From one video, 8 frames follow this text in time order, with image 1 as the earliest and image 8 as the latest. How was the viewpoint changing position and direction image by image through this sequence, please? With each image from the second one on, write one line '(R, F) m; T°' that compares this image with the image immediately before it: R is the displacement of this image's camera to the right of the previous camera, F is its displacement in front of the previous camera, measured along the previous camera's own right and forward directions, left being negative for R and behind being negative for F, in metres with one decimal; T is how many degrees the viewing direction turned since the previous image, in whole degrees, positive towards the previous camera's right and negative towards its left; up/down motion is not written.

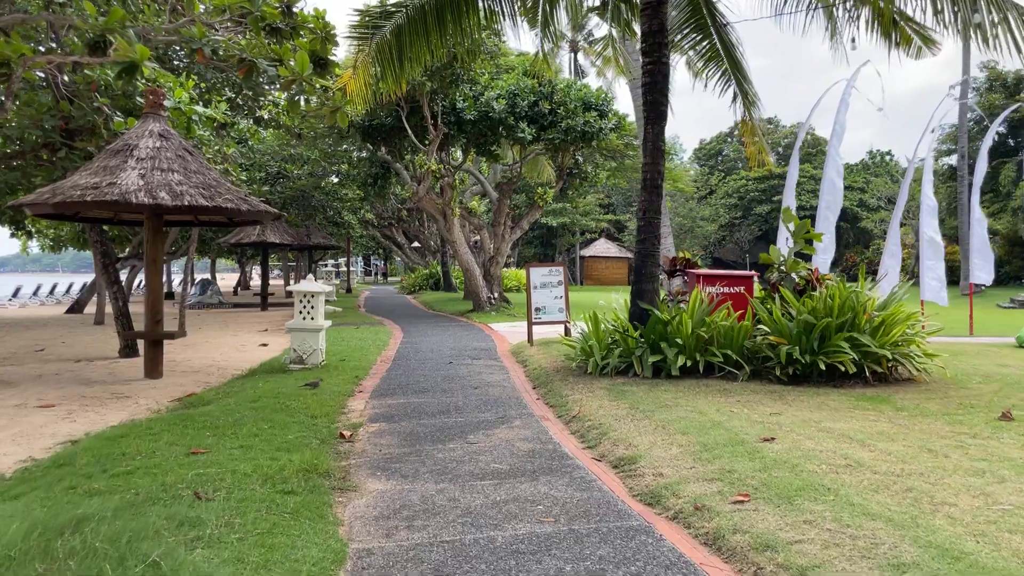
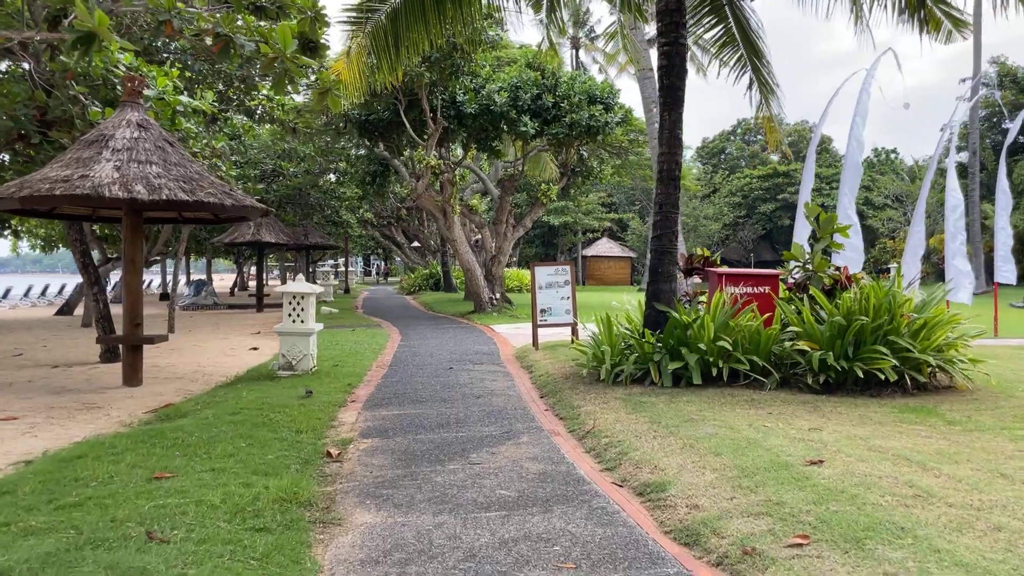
(0.0, +0.6) m; 0°
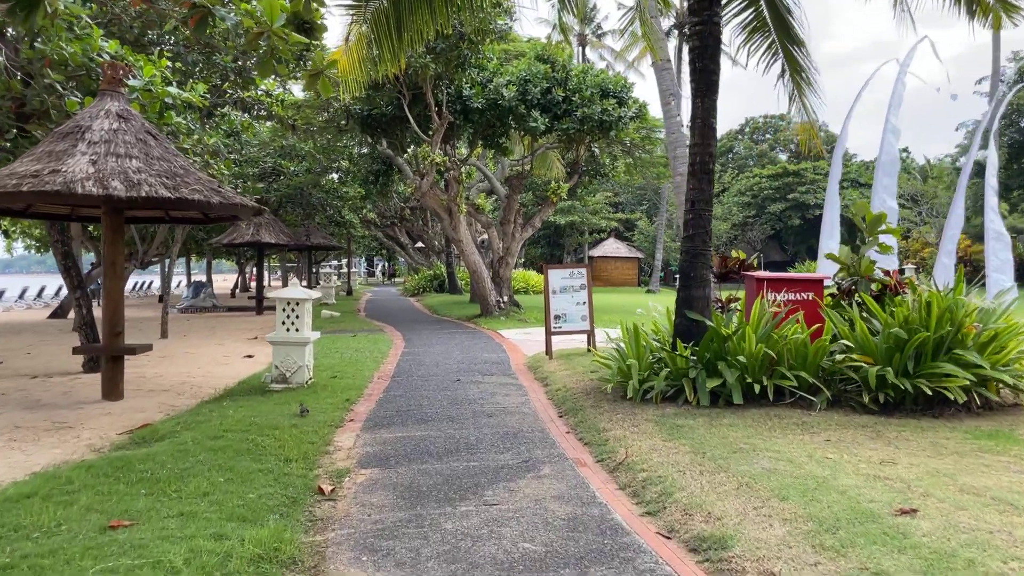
(-0.1, +0.7) m; 0°
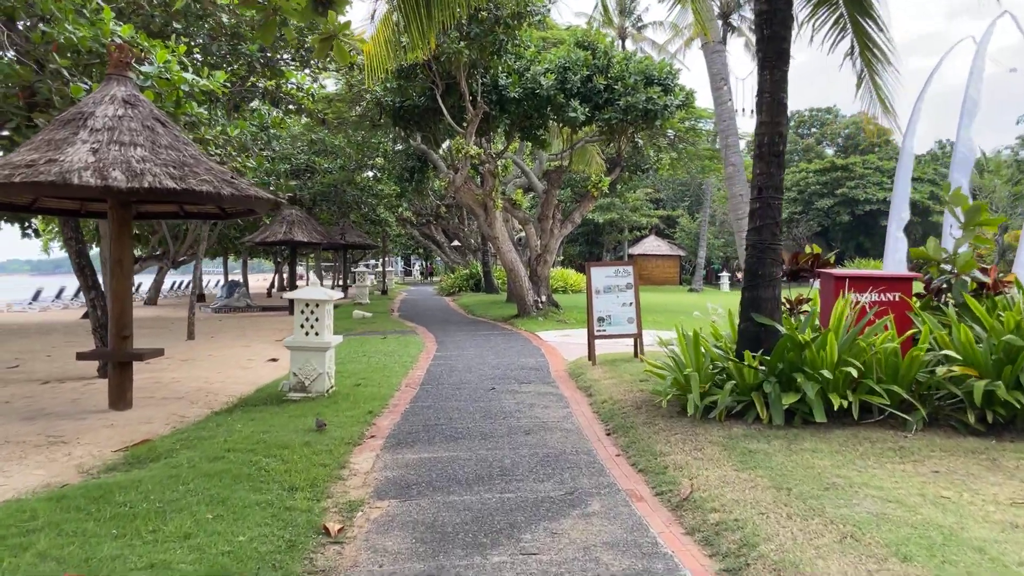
(0.0, +0.8) m; -3°
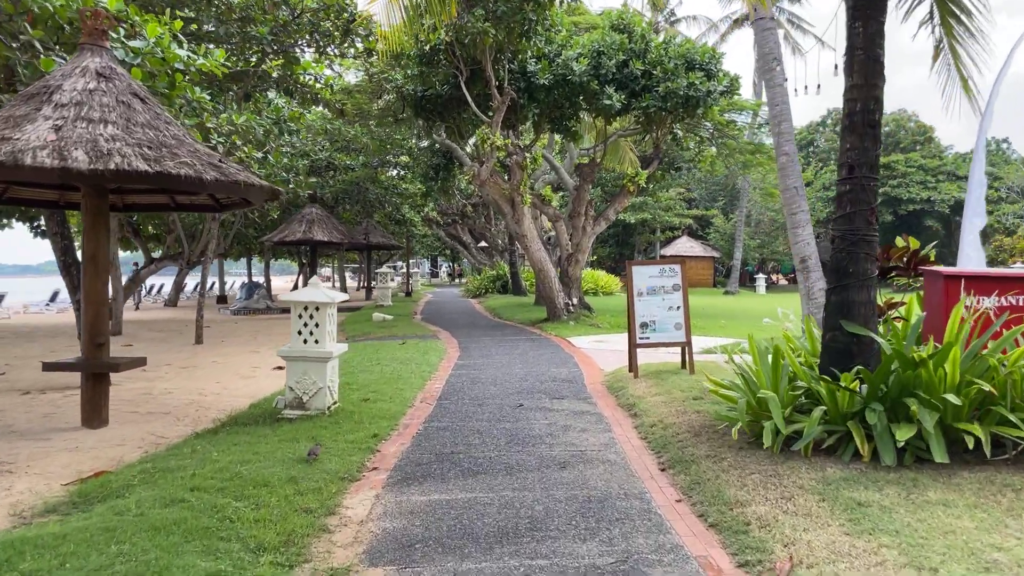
(0.0, +1.0) m; -2°
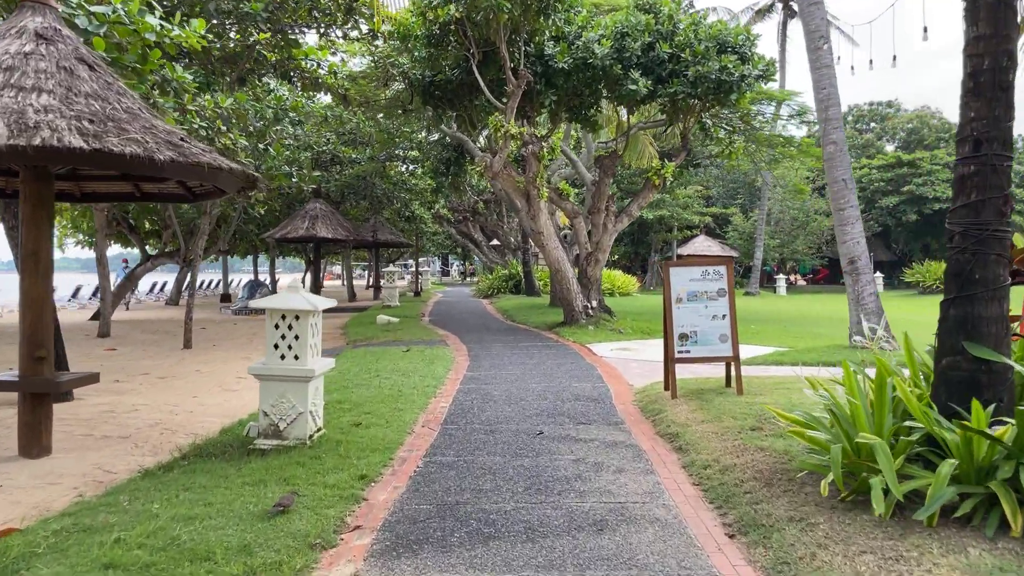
(-0.1, +1.0) m; -1°
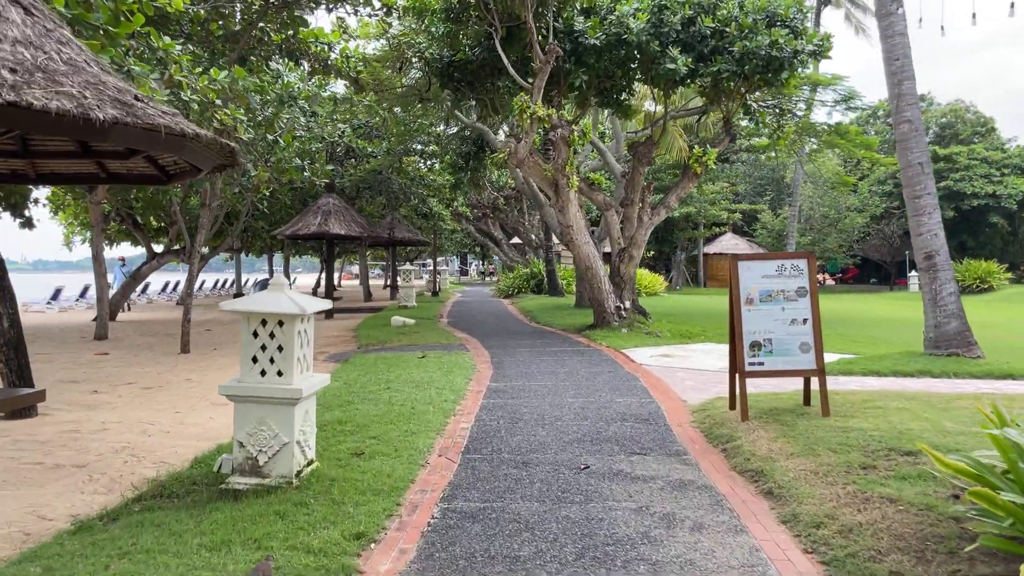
(-0.1, +1.1) m; -1°
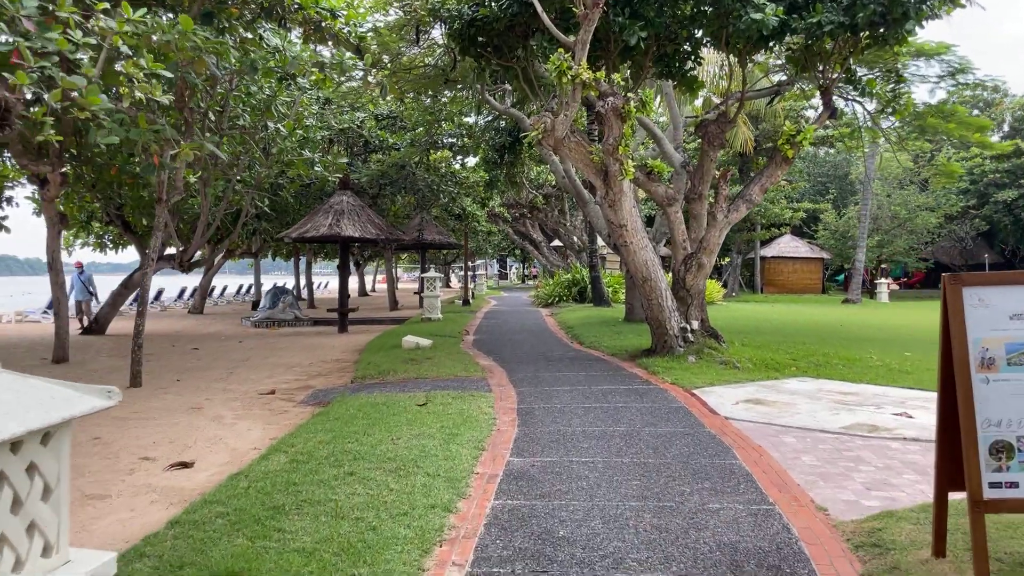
(+0.1, +2.4) m; -3°
